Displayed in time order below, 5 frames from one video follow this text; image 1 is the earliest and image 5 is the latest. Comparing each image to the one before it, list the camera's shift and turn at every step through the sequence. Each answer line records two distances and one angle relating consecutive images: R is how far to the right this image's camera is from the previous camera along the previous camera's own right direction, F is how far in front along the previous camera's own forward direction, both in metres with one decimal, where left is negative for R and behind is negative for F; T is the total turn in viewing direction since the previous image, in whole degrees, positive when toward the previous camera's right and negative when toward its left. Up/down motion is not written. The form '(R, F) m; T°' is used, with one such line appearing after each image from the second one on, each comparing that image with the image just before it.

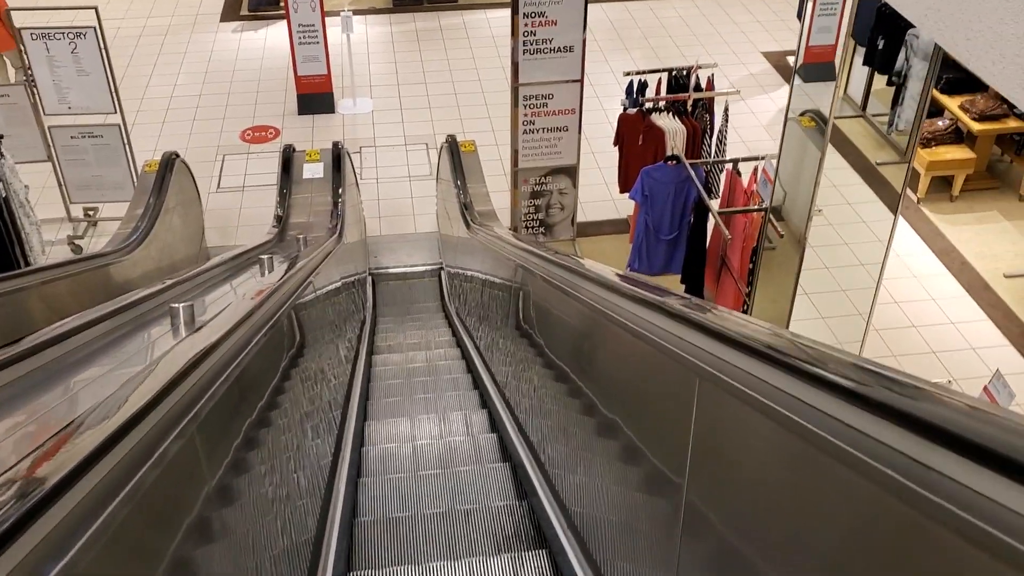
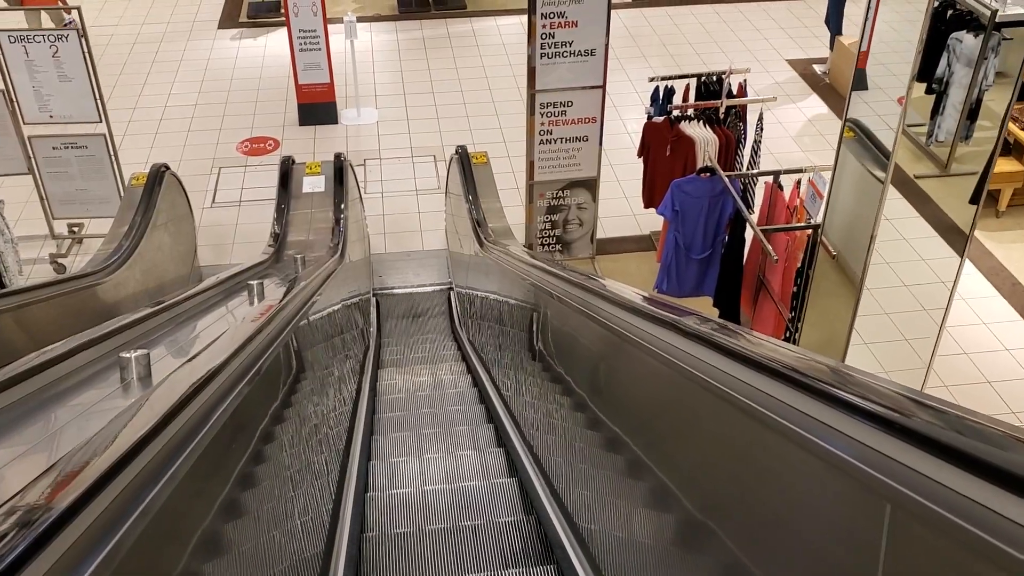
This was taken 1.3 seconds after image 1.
(-0.1, +0.5) m; 0°
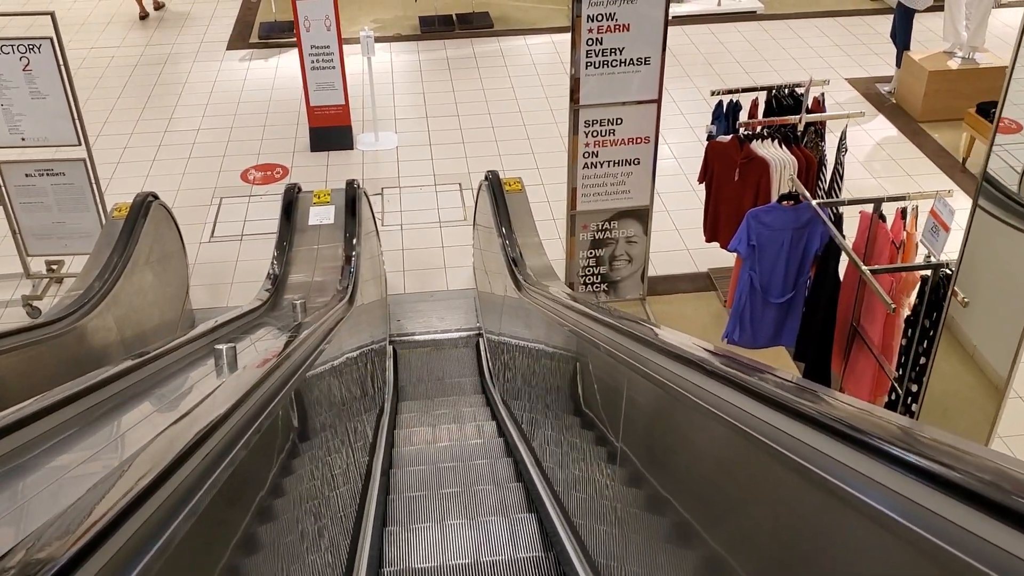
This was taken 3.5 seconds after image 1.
(-0.1, +0.8) m; -1°
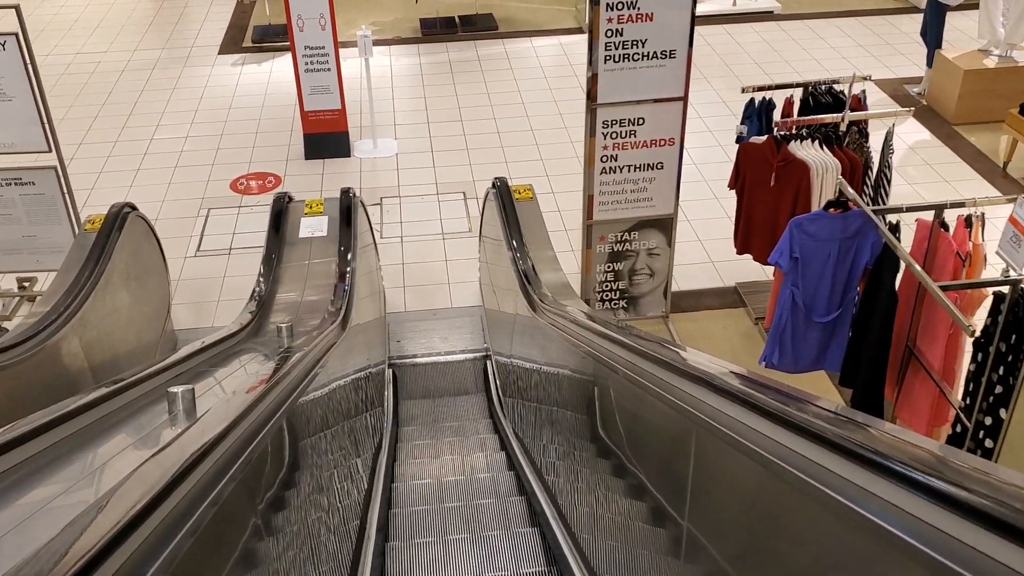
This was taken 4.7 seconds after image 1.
(0.0, +0.5) m; 0°
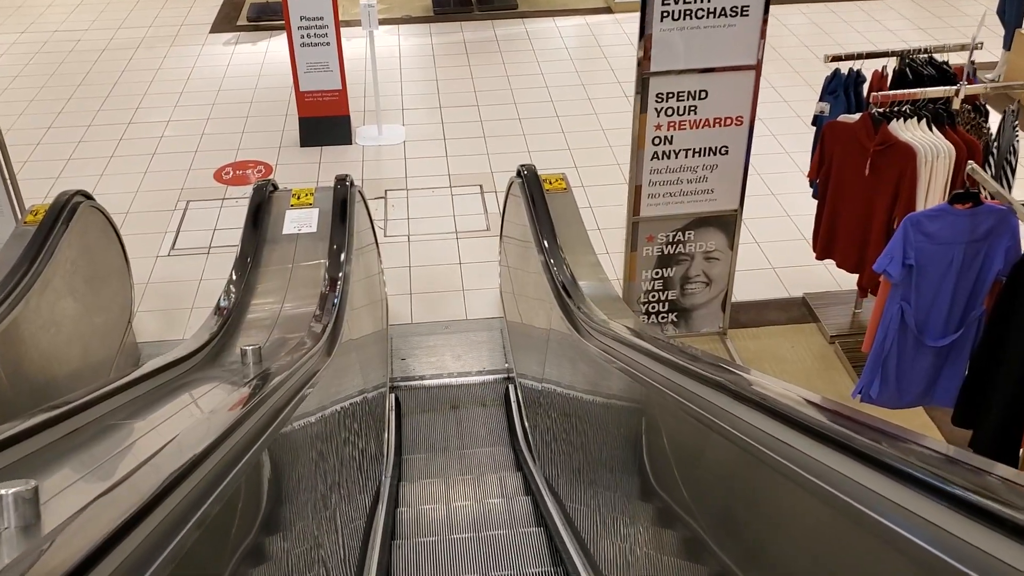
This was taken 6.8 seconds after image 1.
(-0.1, +0.8) m; -1°
